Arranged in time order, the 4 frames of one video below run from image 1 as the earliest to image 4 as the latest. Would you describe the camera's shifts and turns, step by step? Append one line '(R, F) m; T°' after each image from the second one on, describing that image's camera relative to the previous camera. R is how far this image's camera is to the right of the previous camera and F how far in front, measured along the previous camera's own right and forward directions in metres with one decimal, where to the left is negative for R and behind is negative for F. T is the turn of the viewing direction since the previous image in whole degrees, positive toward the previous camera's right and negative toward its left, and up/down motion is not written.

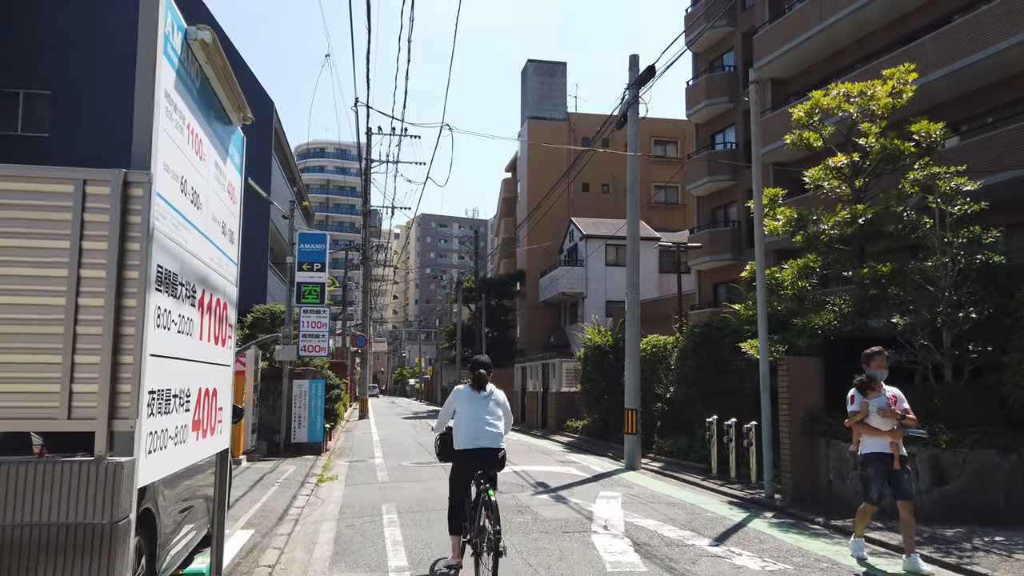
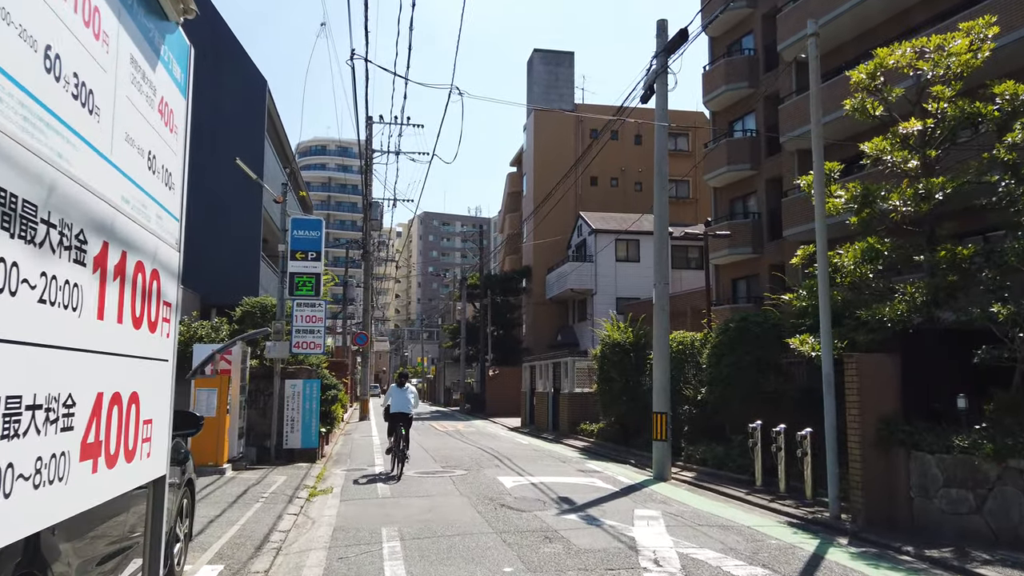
(-0.2, +1.5) m; 0°
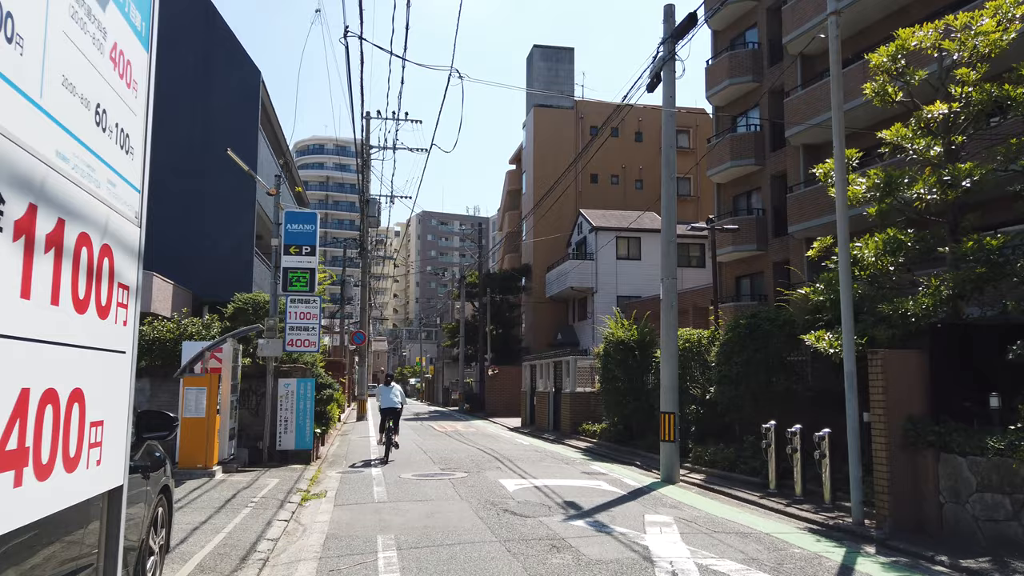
(-0.1, +0.5) m; 0°
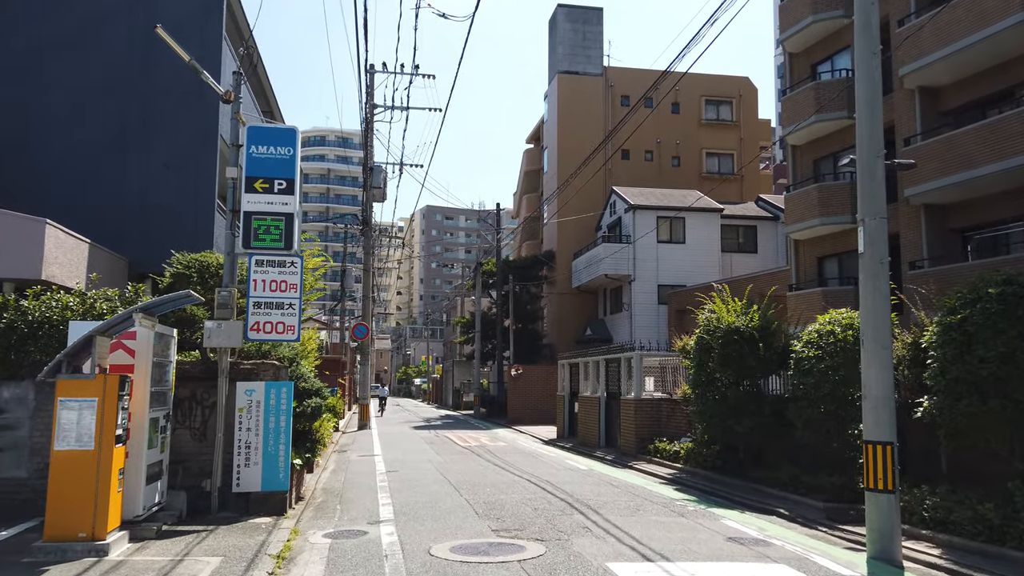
(-1.0, +5.1) m; 0°
